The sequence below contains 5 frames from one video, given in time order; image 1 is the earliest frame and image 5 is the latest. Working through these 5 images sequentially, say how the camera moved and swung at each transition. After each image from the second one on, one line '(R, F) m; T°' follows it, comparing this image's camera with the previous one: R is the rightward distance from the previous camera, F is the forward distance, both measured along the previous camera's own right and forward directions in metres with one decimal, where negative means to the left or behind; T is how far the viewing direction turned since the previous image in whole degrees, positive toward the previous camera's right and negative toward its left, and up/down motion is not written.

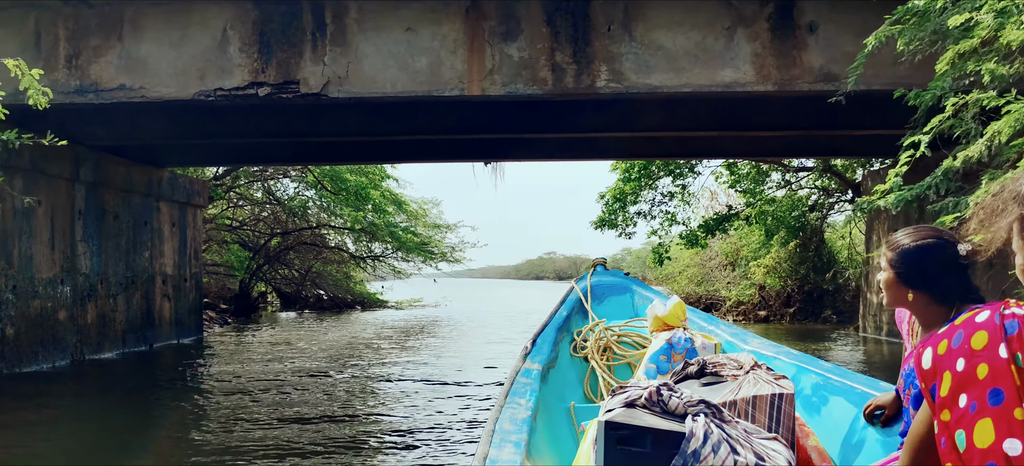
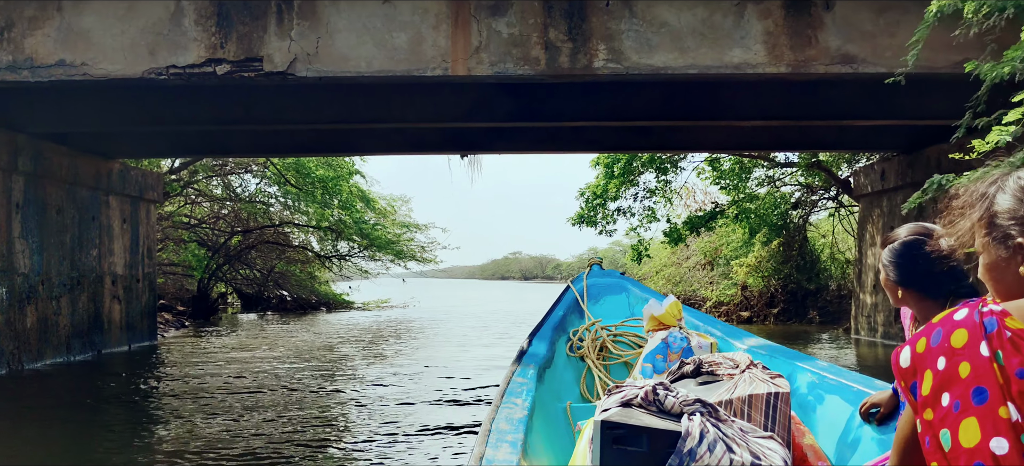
(-0.1, +0.3) m; +3°
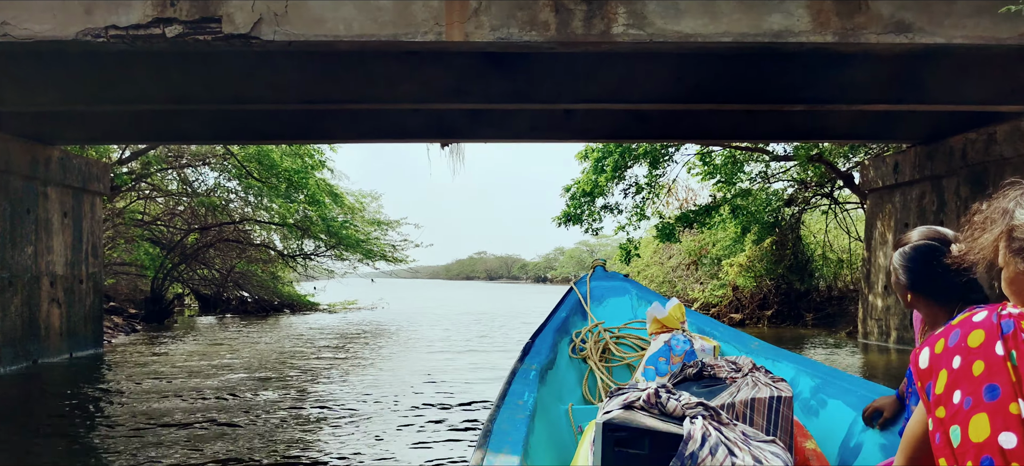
(-0.1, +0.4) m; +3°
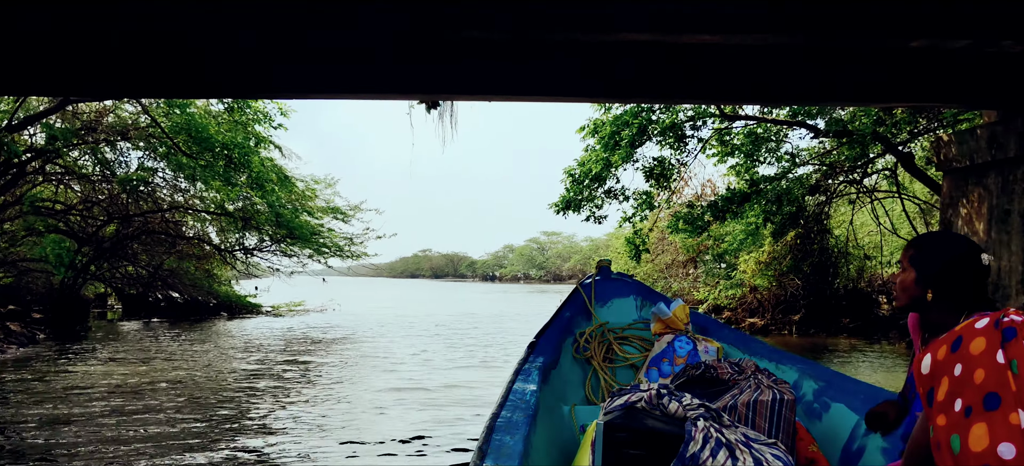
(-0.3, +1.0) m; +5°
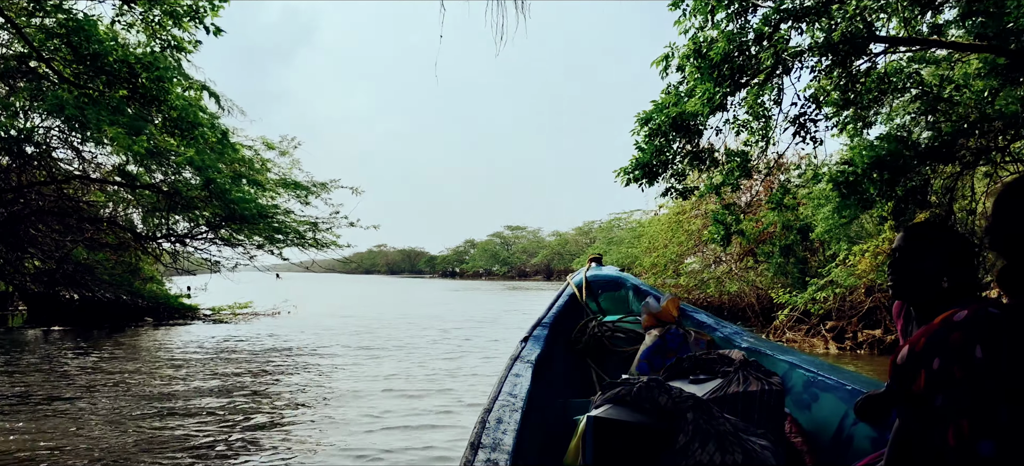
(-0.5, +1.6) m; +4°
